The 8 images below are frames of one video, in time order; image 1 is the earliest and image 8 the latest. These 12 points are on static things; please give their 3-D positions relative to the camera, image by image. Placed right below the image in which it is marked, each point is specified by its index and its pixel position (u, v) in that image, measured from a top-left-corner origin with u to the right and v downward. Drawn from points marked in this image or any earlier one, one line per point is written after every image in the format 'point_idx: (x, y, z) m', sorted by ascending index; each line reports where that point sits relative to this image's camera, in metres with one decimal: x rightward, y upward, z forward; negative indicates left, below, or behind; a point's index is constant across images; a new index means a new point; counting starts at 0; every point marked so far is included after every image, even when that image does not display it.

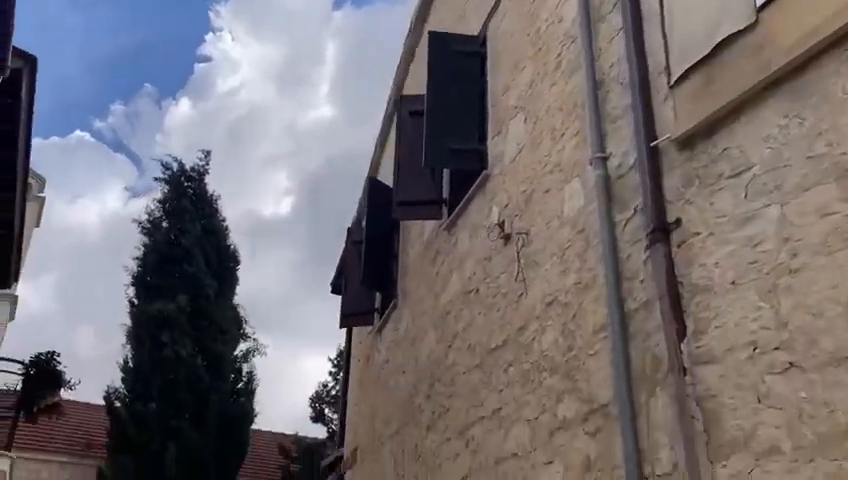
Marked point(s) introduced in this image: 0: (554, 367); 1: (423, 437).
0: (+0.6, -0.6, +3.8) m
1: (0.0, -1.4, +5.7) m
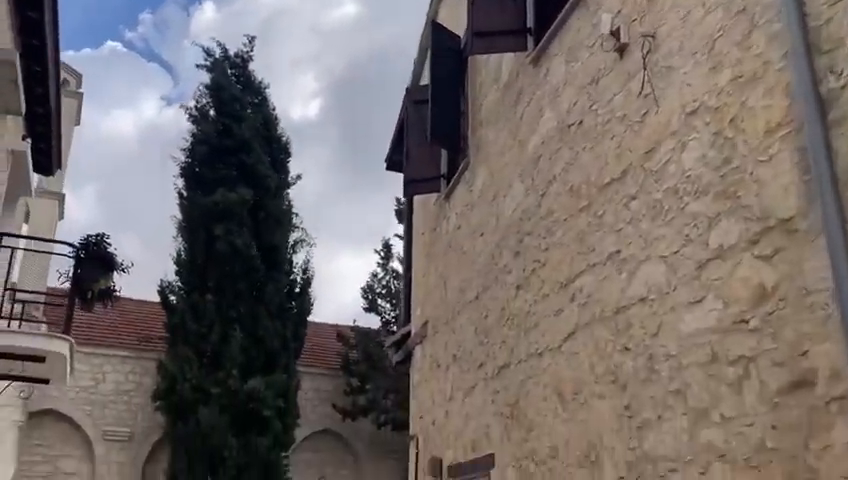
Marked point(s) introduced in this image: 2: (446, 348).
0: (+1.1, +0.2, +3.1) m
1: (+0.6, -0.4, +5.2) m
2: (+0.2, -0.9, +6.8) m
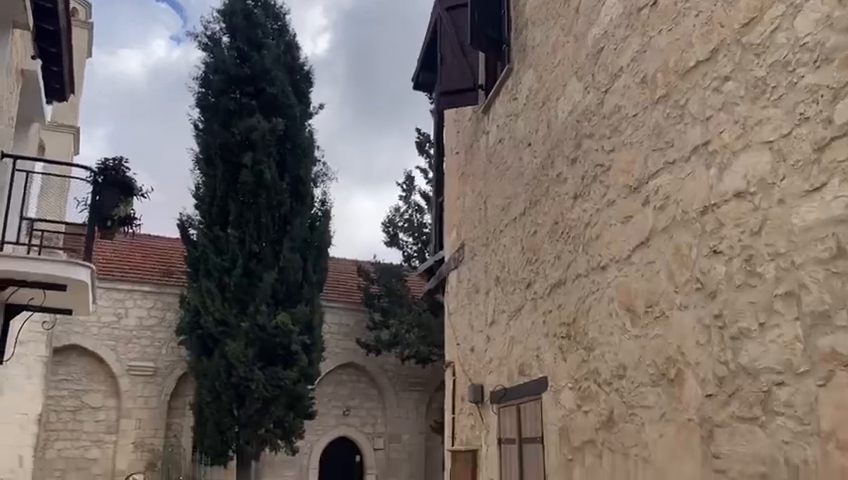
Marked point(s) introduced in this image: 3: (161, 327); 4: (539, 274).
0: (+1.3, +0.6, +2.6) m
1: (+0.9, +0.2, +4.7) m
2: (+0.5, -0.3, +6.5) m
3: (-6.3, -2.1, +18.7) m
4: (+0.8, -0.2, +5.2) m
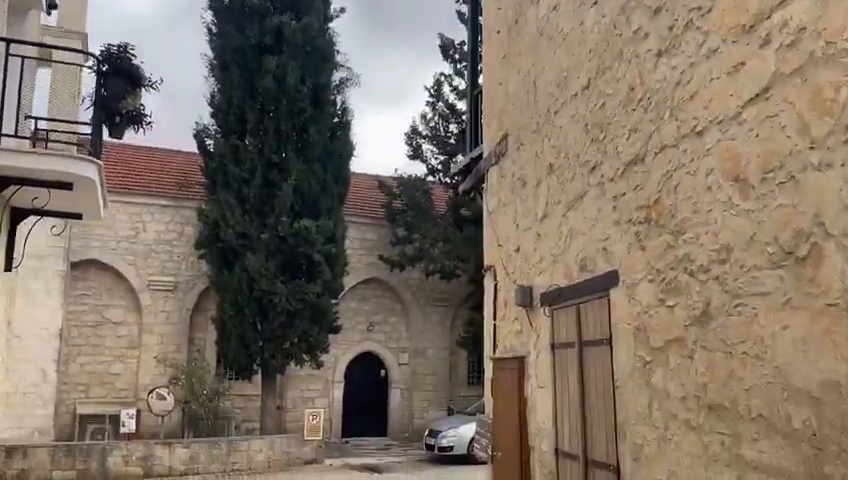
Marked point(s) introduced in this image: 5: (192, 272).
0: (+1.5, +1.1, +1.8) m
1: (+1.1, +0.9, +4.0) m
2: (+0.8, +0.6, +5.8) m
3: (-5.7, -0.1, +18.3) m
4: (+1.0, +0.5, +4.4) m
5: (-5.4, -0.8, +18.3) m
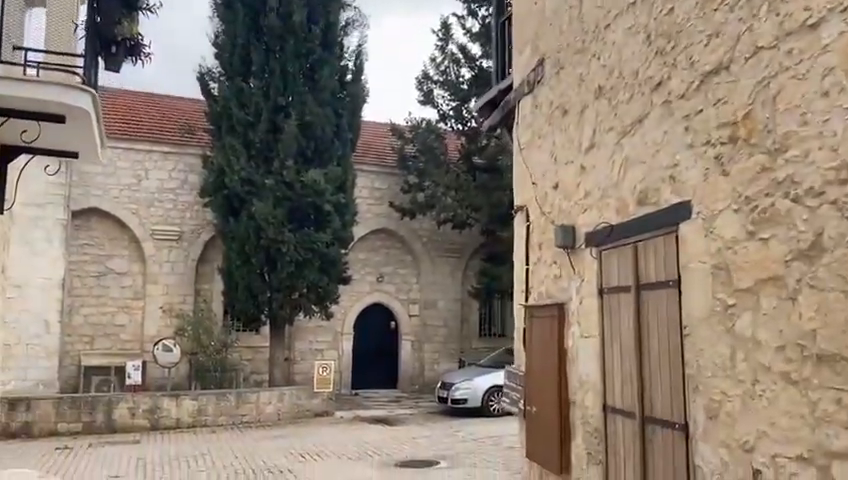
0: (+1.7, +1.3, +1.1) m
1: (+1.3, +1.2, +3.3) m
2: (+1.0, +1.0, +5.1) m
3: (-5.4, +1.1, +17.7) m
4: (+1.2, +0.9, +3.8) m
5: (-5.1, +0.4, +17.7) m
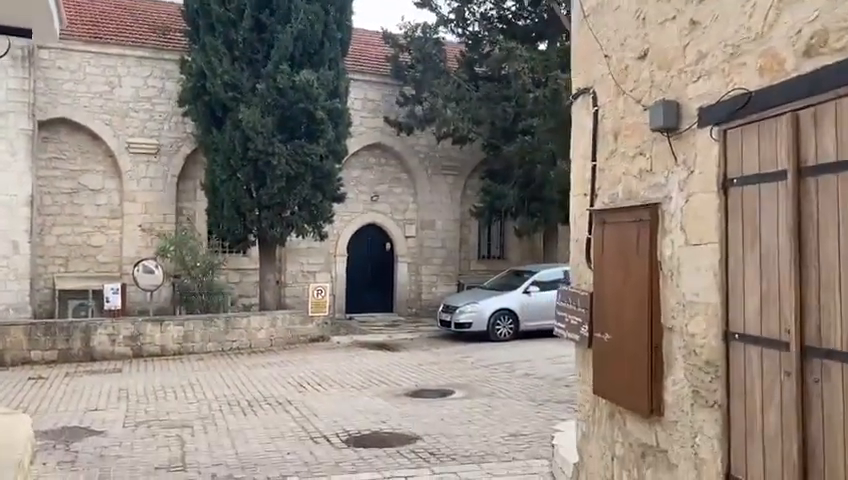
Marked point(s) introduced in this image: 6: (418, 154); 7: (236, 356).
0: (+2.1, +1.5, -0.1) m
1: (+1.7, +1.6, +2.0) m
2: (+1.3, +1.6, +3.8) m
3: (-5.4, +2.9, +16.2) m
4: (+1.6, +1.3, +2.5) m
5: (-5.1, +2.2, +16.3) m
6: (-0.1, +2.1, +18.7) m
7: (-3.2, -2.0, +13.5) m
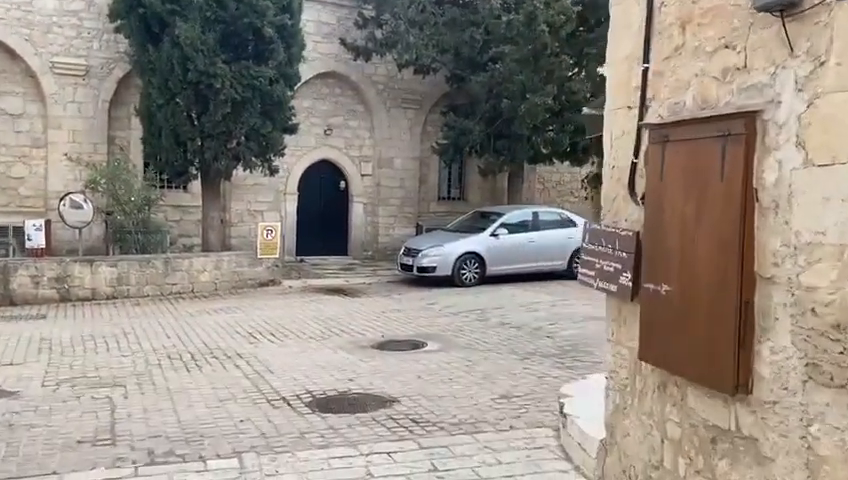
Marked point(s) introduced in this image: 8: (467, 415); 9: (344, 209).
0: (+2.5, +1.5, -1.2) m
1: (+1.9, +1.8, +0.9) m
2: (+1.4, +1.9, +2.7) m
3: (-6.1, +4.1, +14.4) m
4: (+1.8, +1.5, +1.4) m
5: (-5.9, +3.5, +14.5) m
6: (-1.1, +3.4, +17.3) m
7: (-3.9, -1.0, +12.2) m
8: (+0.3, -1.3, +5.8) m
9: (-1.8, +0.7, +17.6) m
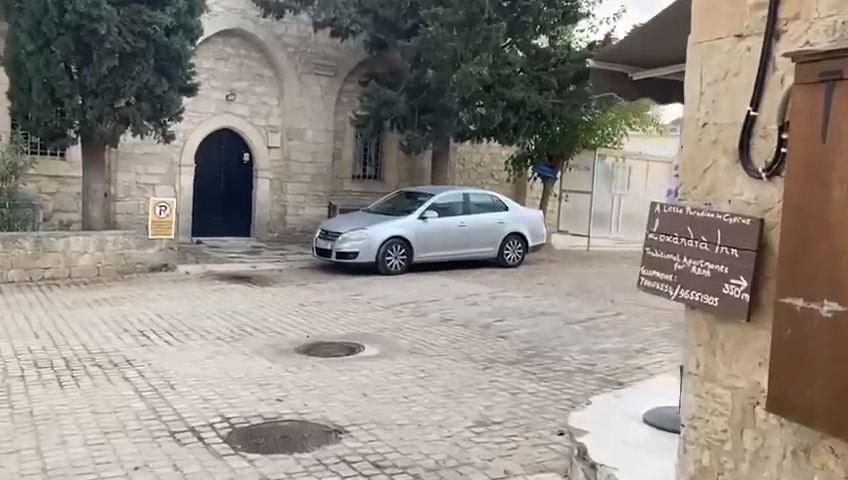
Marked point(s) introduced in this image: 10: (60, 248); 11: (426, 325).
0: (+3.3, +1.4, -2.3) m
1: (+2.4, +1.7, -0.3) m
2: (+1.7, +1.9, +1.4) m
3: (-7.3, +4.6, +11.9) m
4: (+2.2, +1.5, +0.2) m
5: (-7.1, +3.9, +12.1) m
6: (-2.7, +3.8, +15.5) m
7: (-4.9, -0.6, +10.2) m
8: (+0.1, -1.2, +4.4) m
9: (-3.5, +1.1, +15.8) m
10: (-5.0, -0.1, +10.8) m
11: (0.0, -0.9, +8.3) m
